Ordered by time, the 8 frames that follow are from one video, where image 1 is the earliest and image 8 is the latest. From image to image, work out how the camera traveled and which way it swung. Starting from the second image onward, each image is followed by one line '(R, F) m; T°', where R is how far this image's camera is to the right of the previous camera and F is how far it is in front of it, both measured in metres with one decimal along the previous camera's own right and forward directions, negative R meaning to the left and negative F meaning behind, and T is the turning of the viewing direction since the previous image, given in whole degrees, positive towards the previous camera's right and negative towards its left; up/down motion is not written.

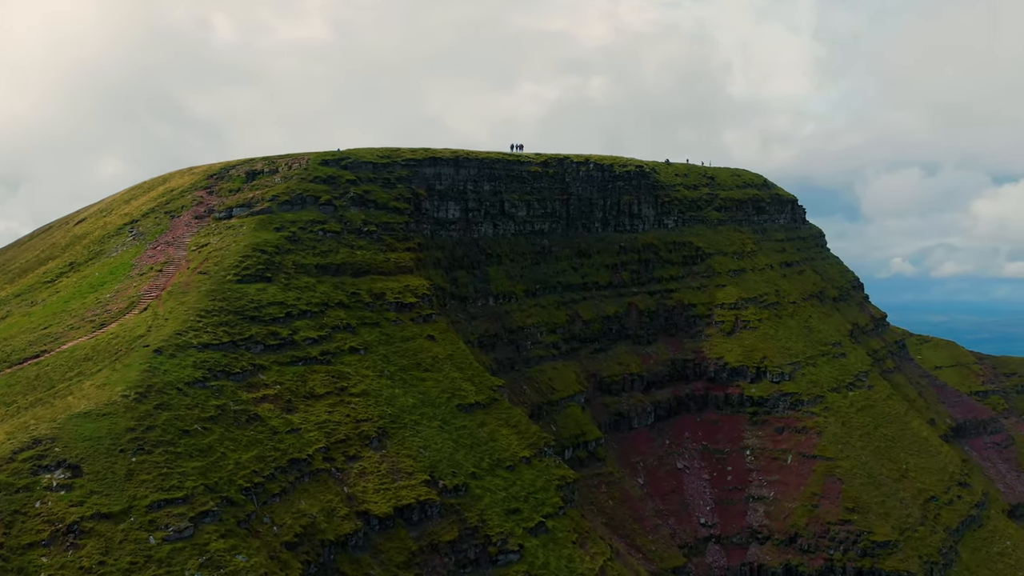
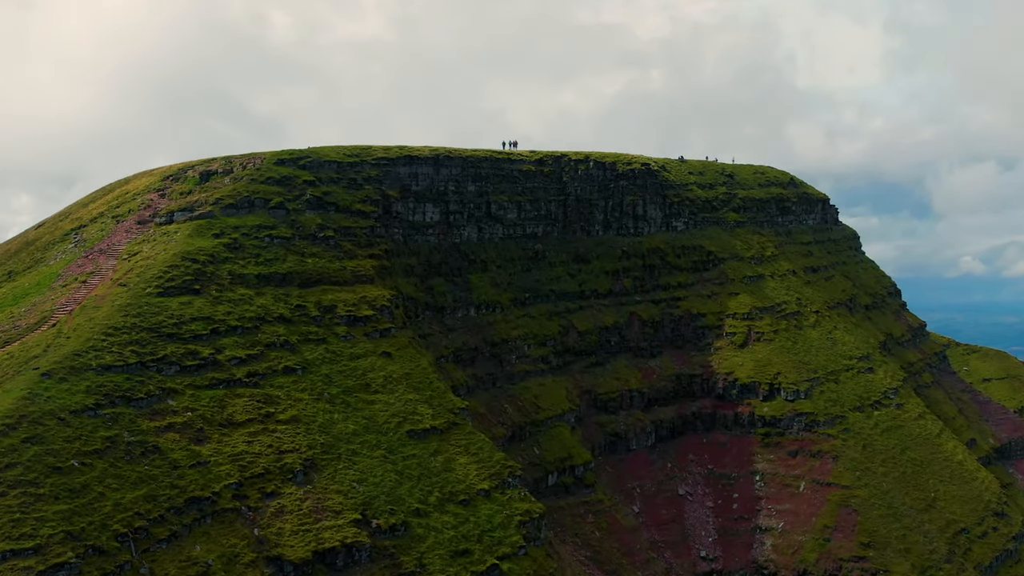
(+6.8, +8.2) m; -3°
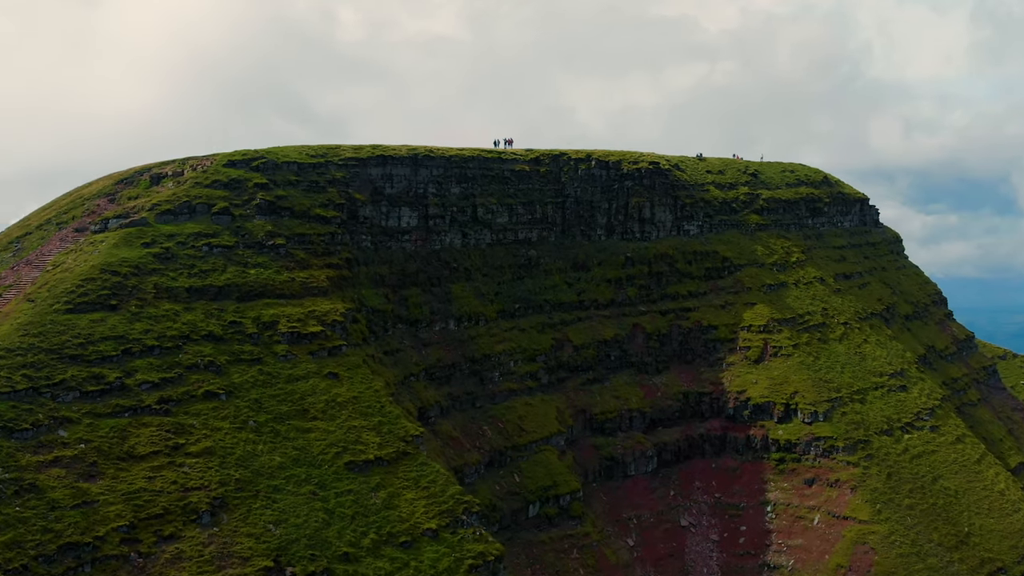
(+6.9, +7.8) m; -4°
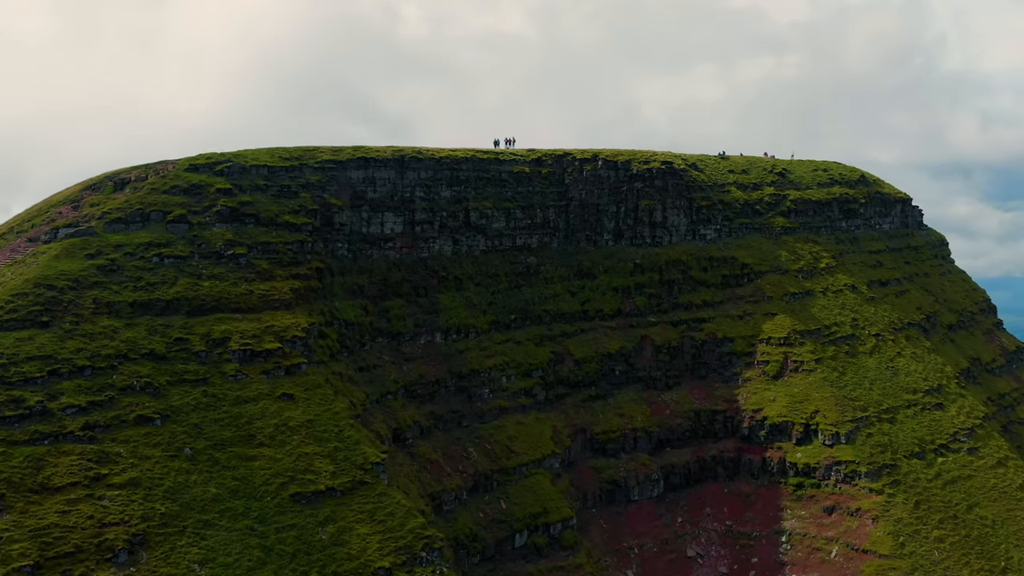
(+5.6, +5.9) m; -4°
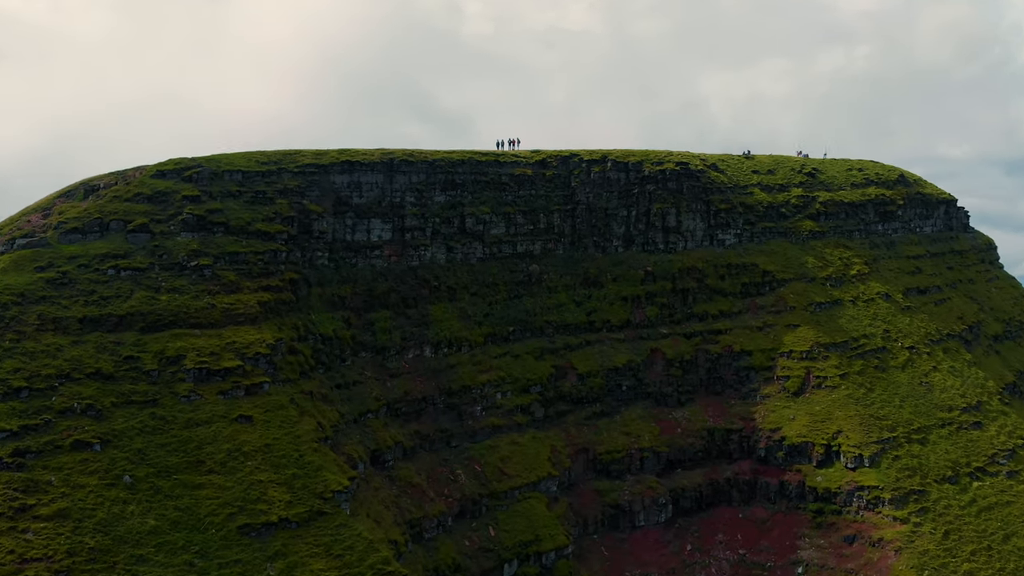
(+4.8, +5.0) m; -4°
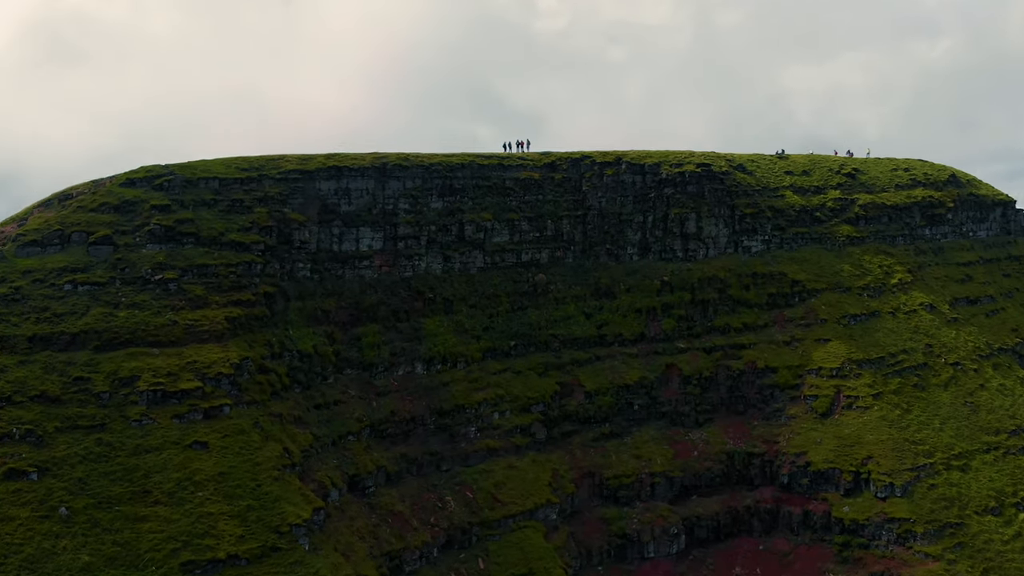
(+5.0, +5.0) m; -4°
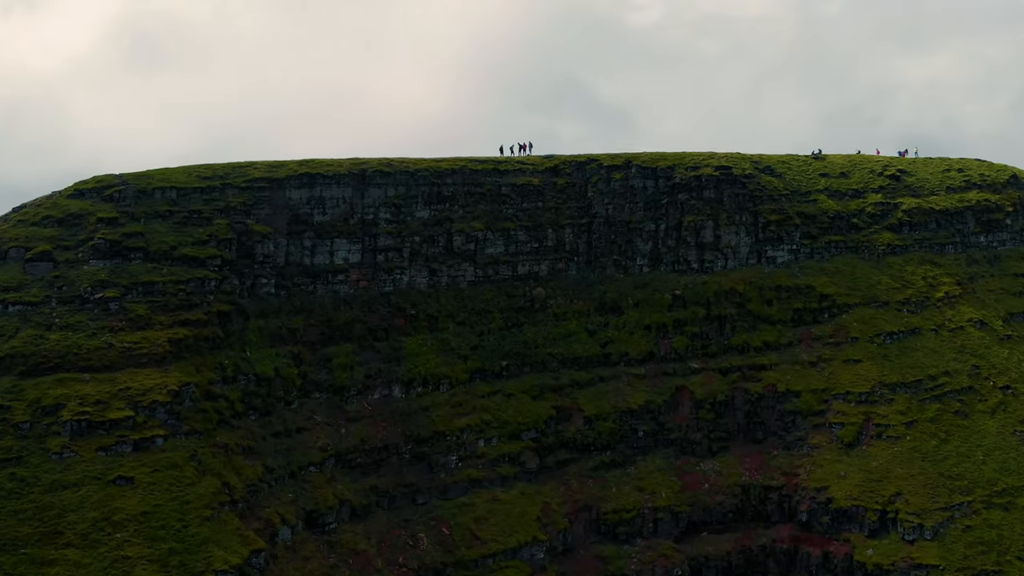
(+6.1, +6.0) m; -5°
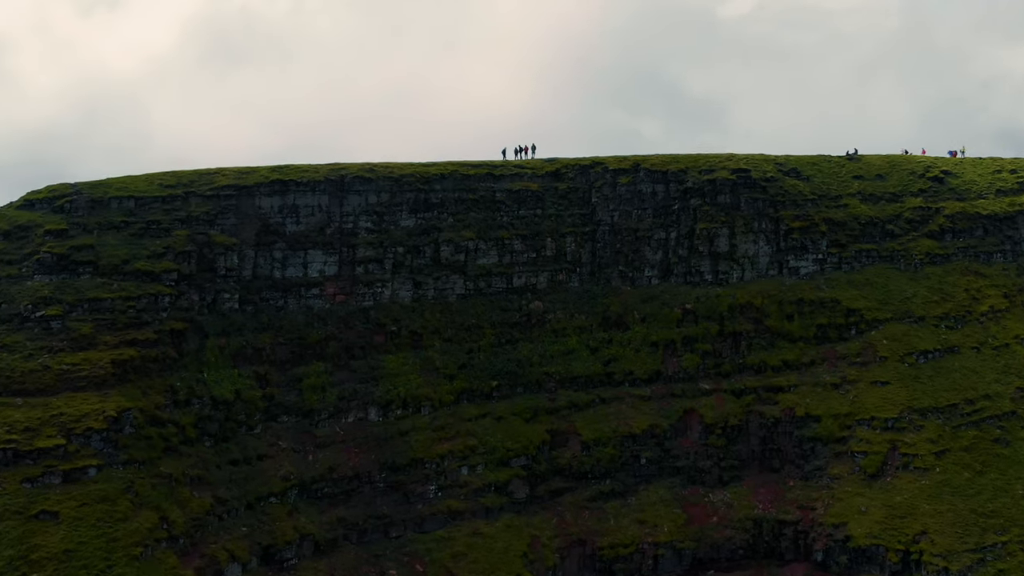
(+5.1, +5.1) m; -4°
